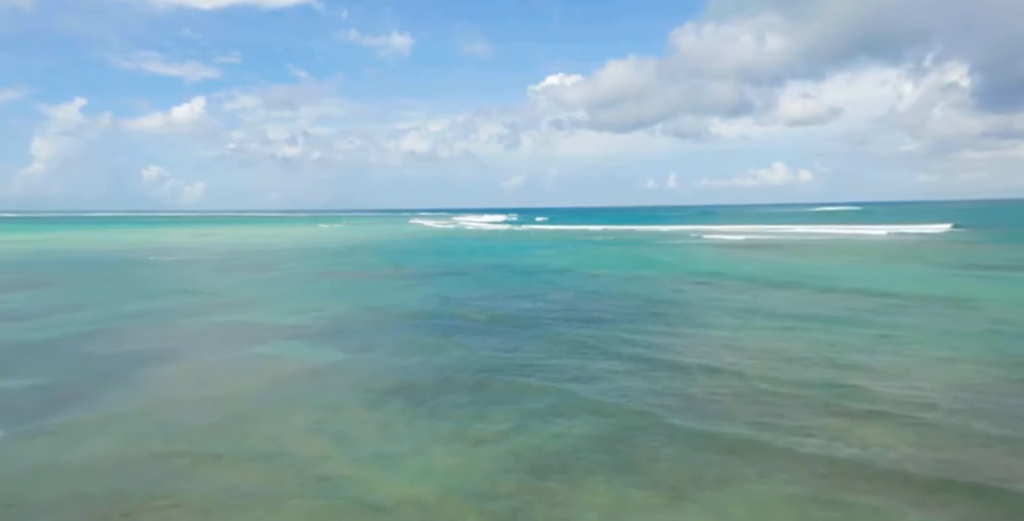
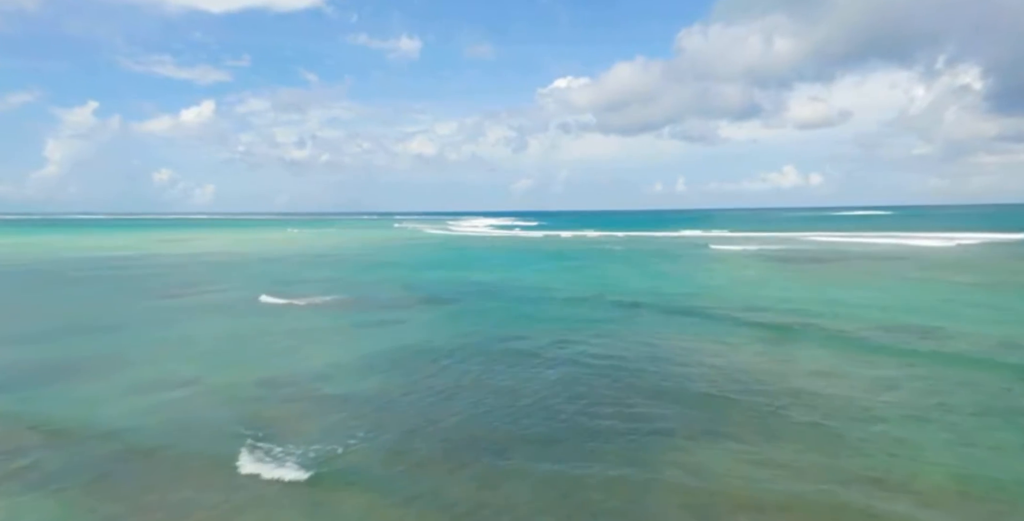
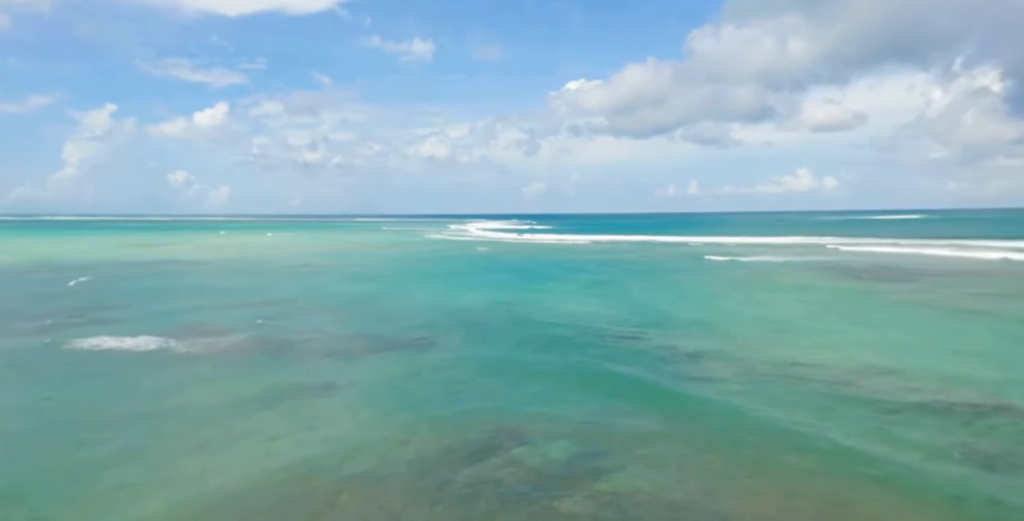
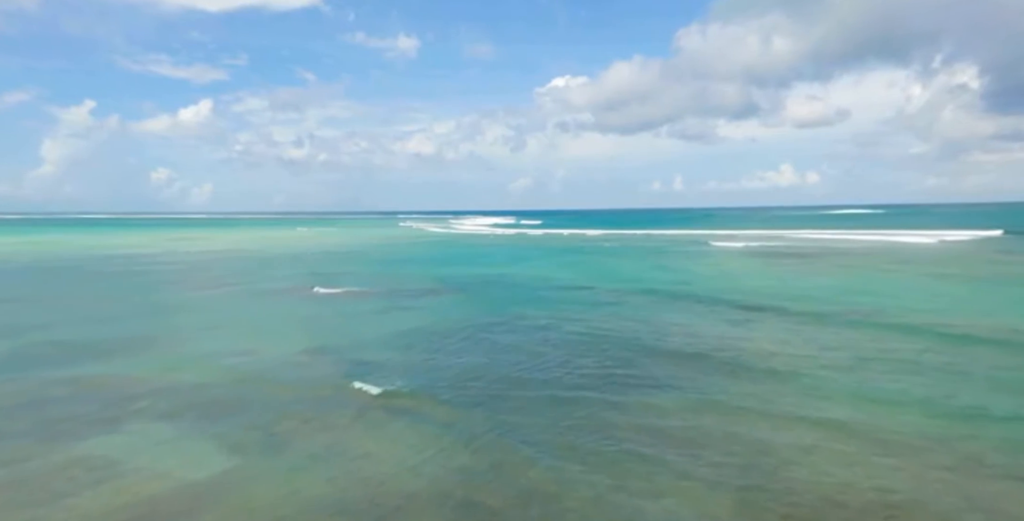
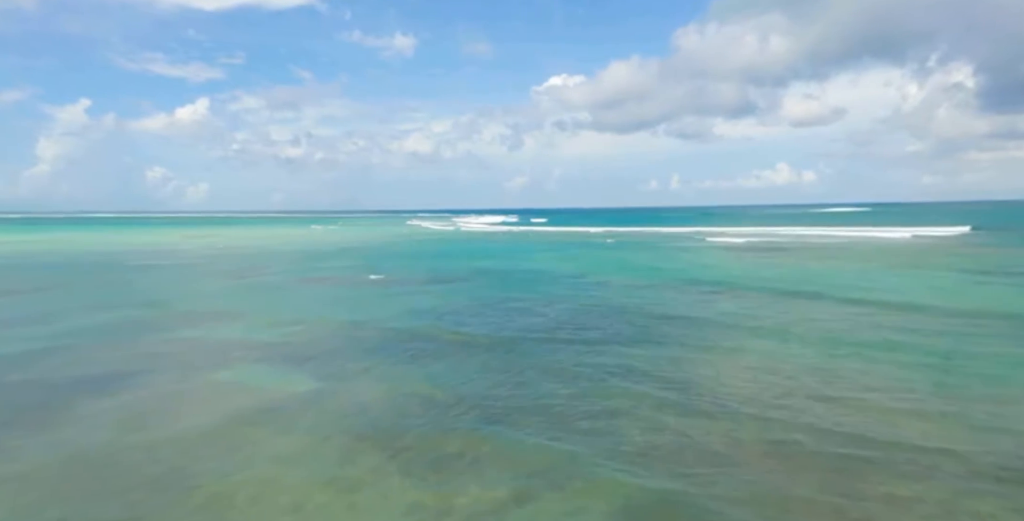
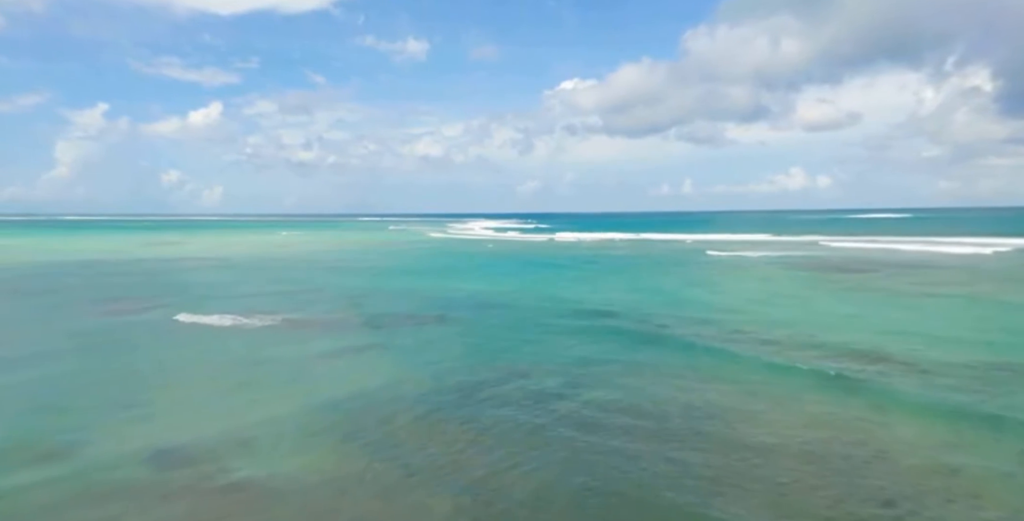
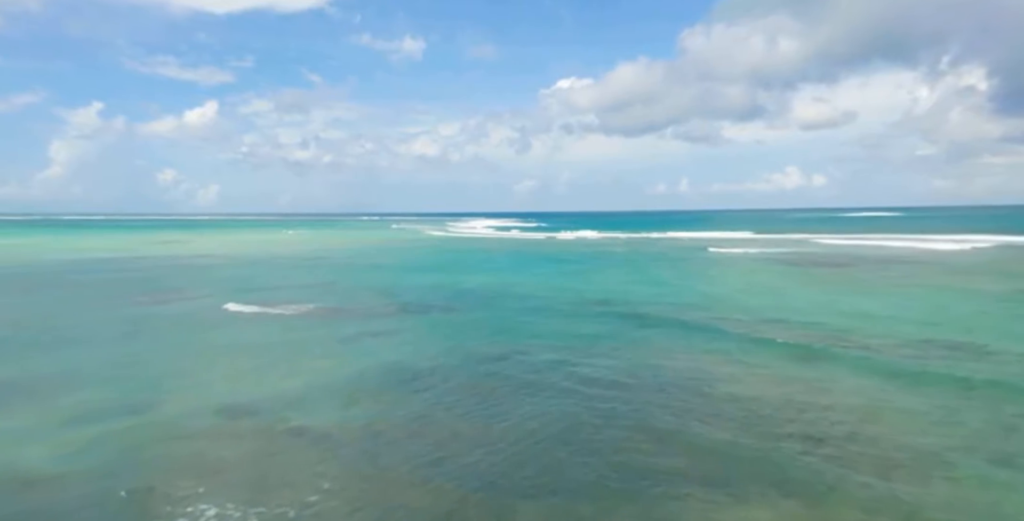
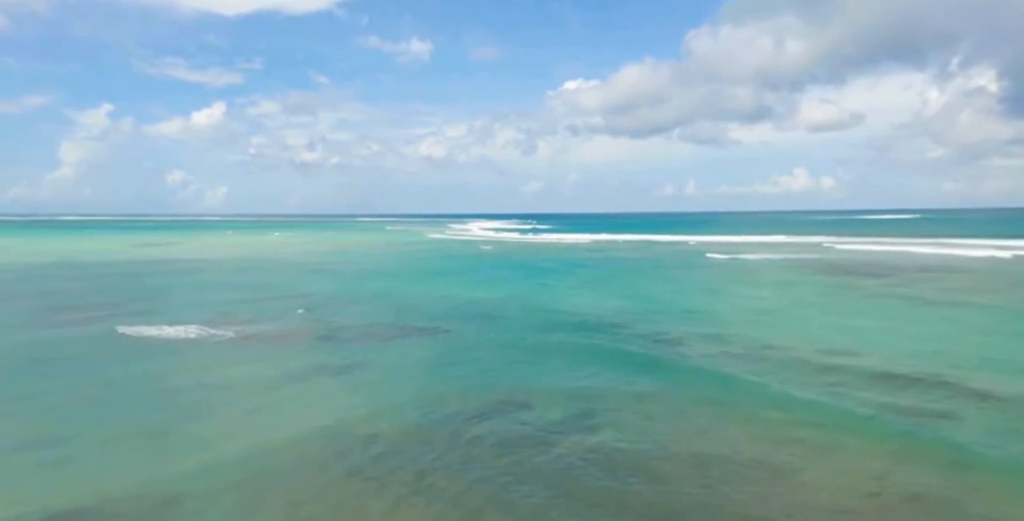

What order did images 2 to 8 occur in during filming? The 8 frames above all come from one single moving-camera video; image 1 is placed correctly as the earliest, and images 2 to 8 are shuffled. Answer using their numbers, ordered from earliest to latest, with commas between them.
5, 4, 2, 7, 6, 8, 3
